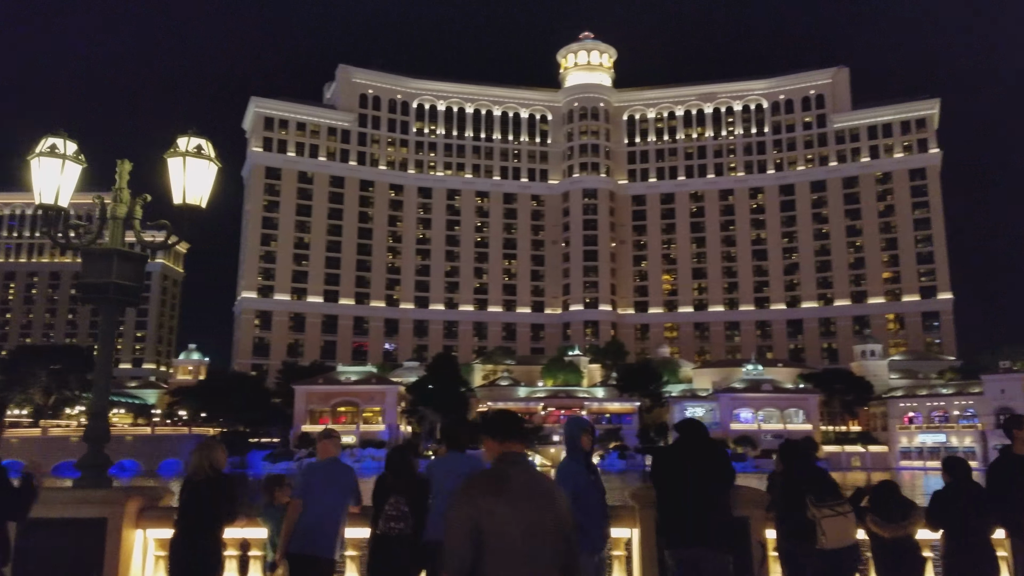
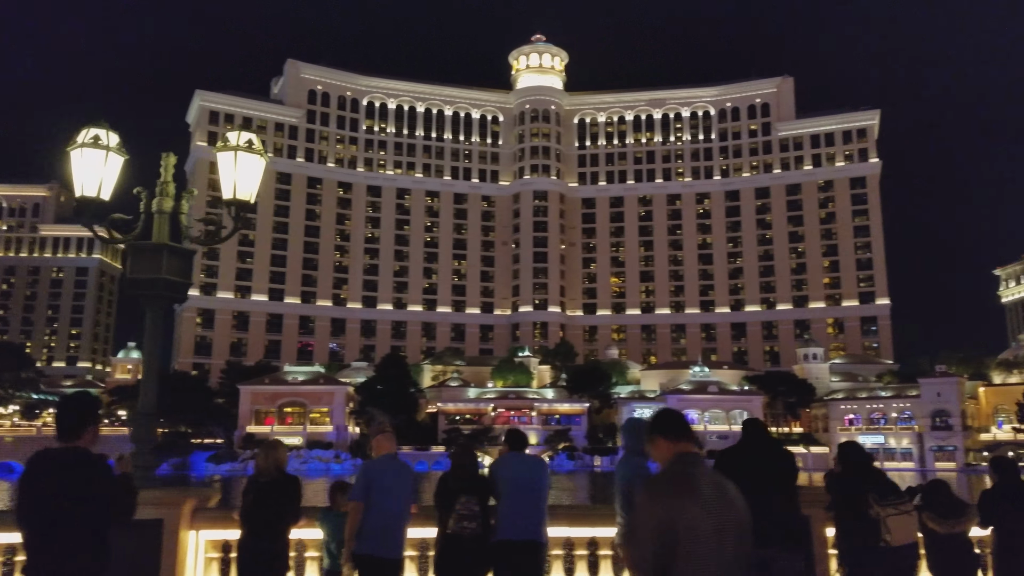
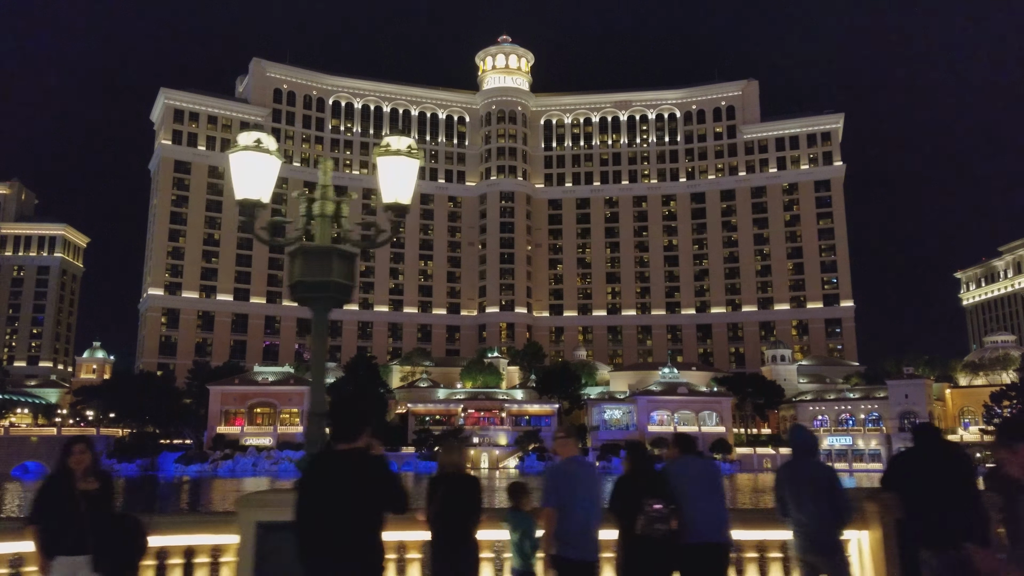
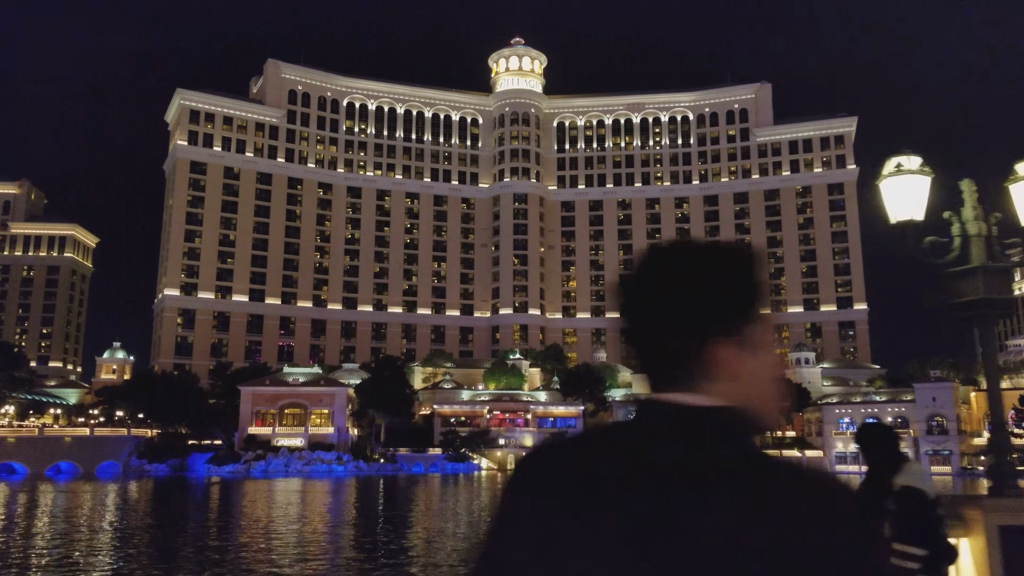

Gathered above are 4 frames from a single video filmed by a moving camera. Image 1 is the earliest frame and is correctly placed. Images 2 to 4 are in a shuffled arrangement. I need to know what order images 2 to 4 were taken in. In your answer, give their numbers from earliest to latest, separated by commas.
2, 3, 4
